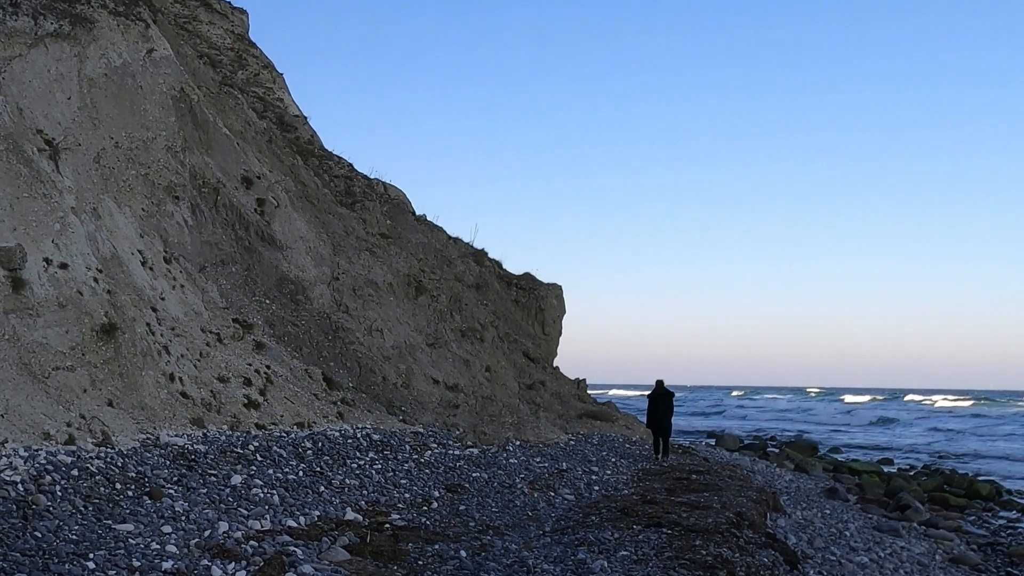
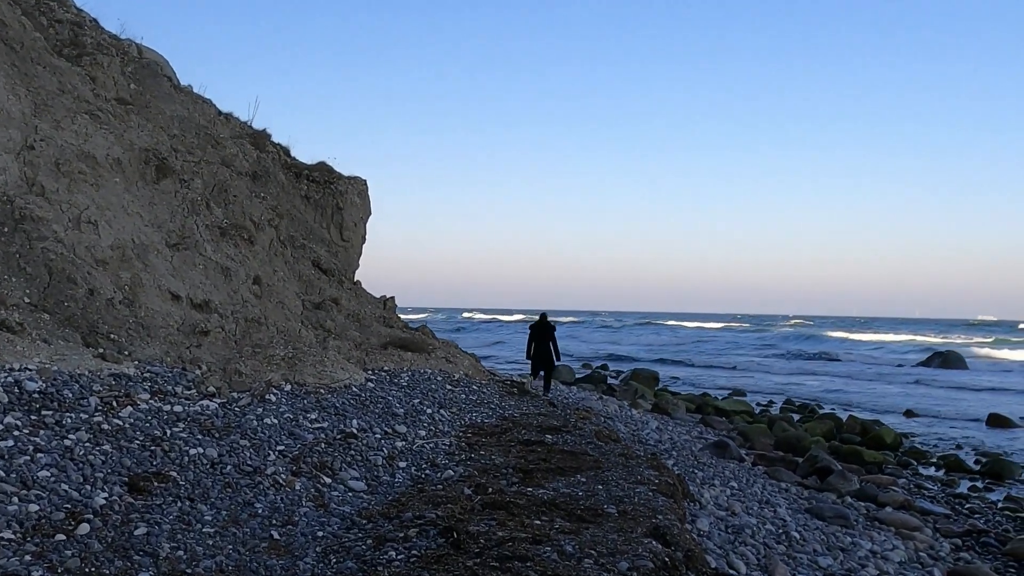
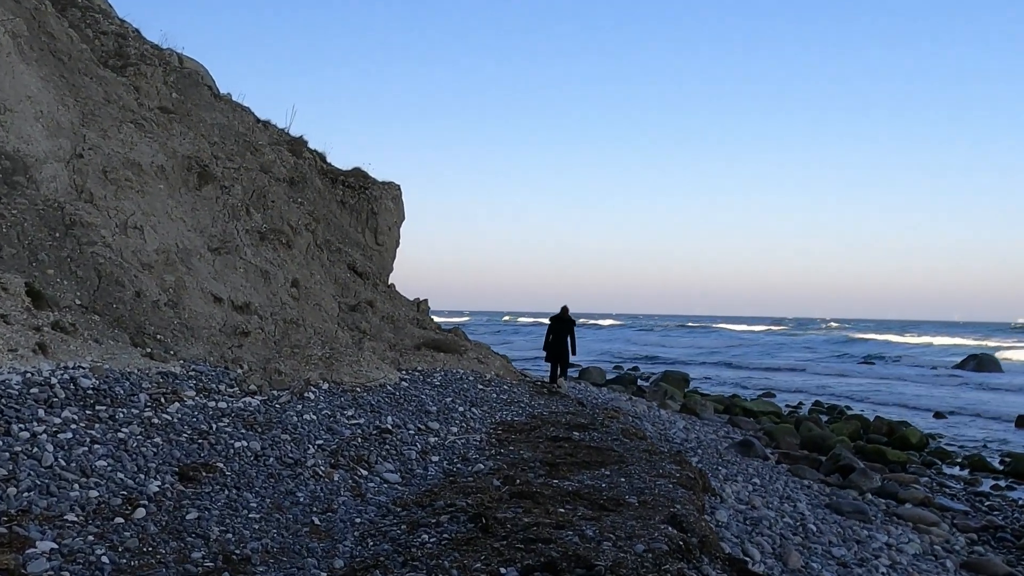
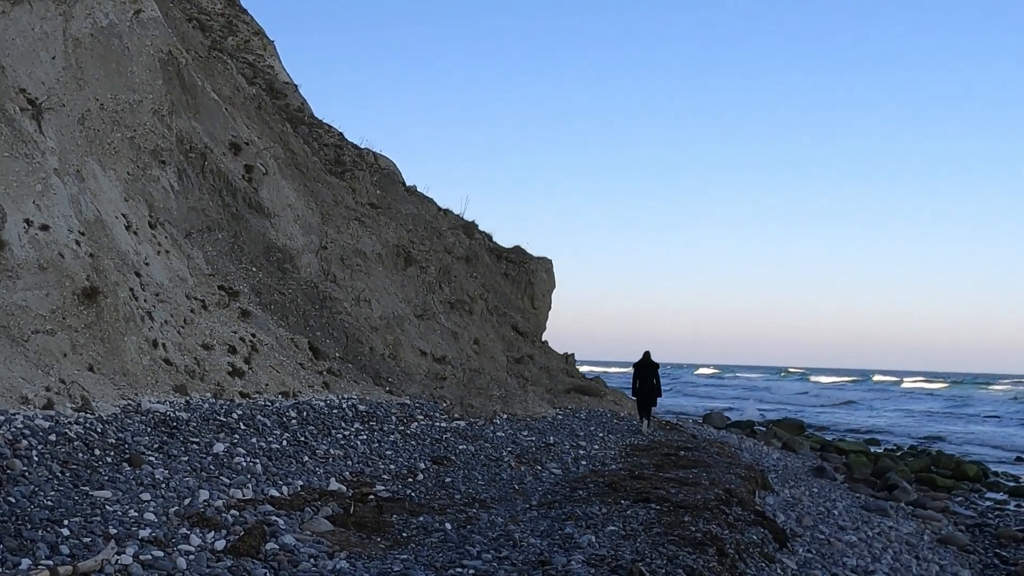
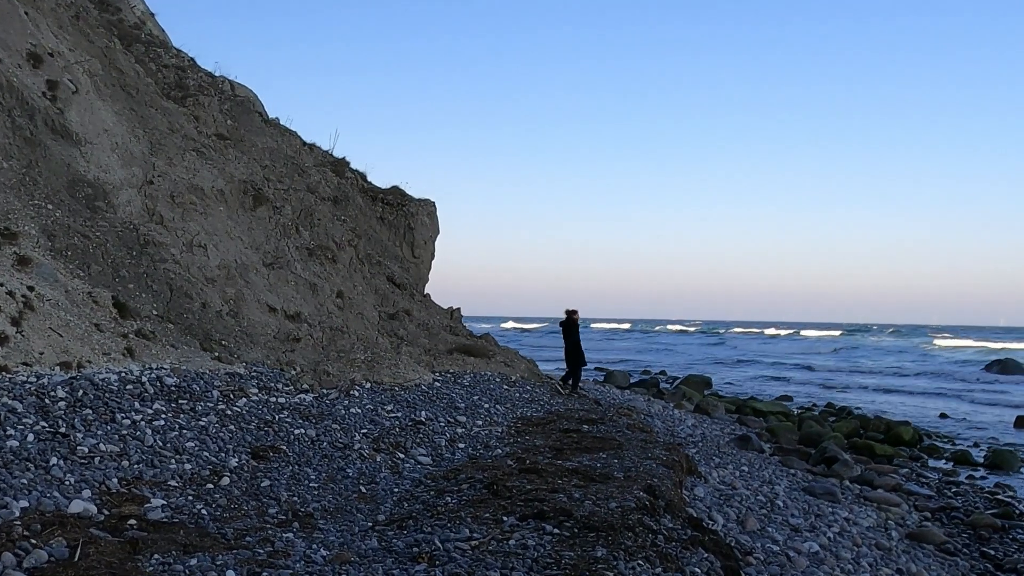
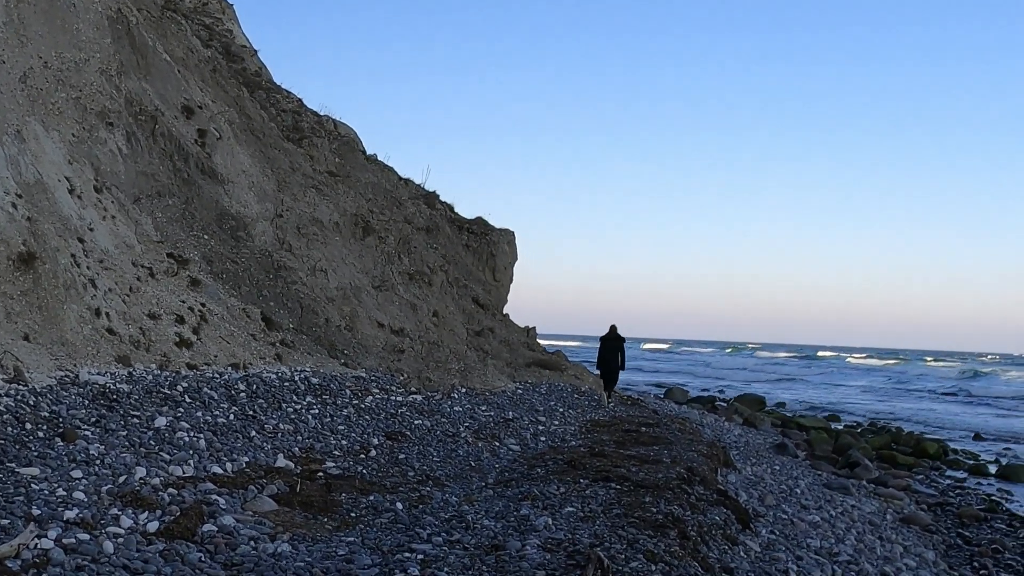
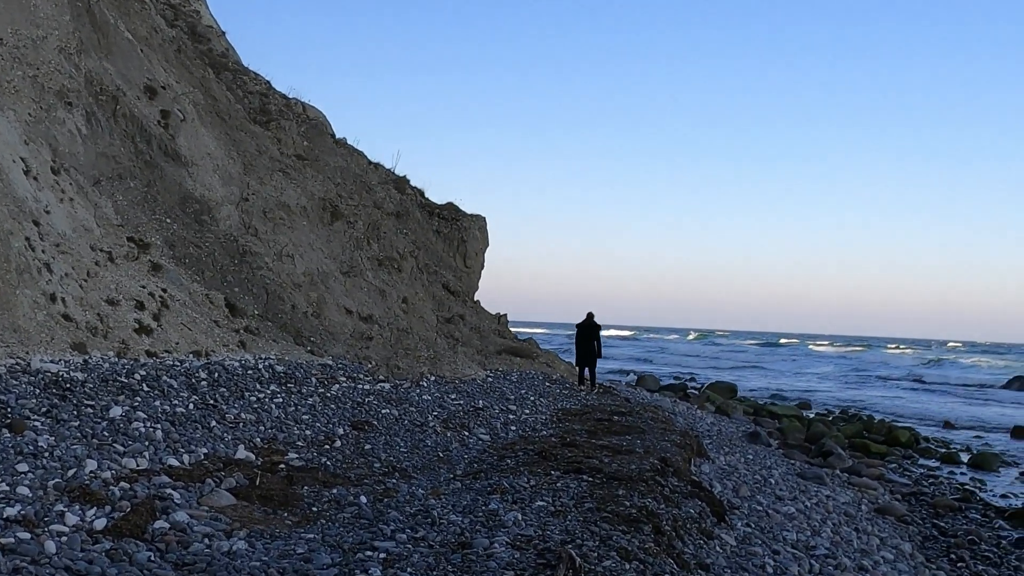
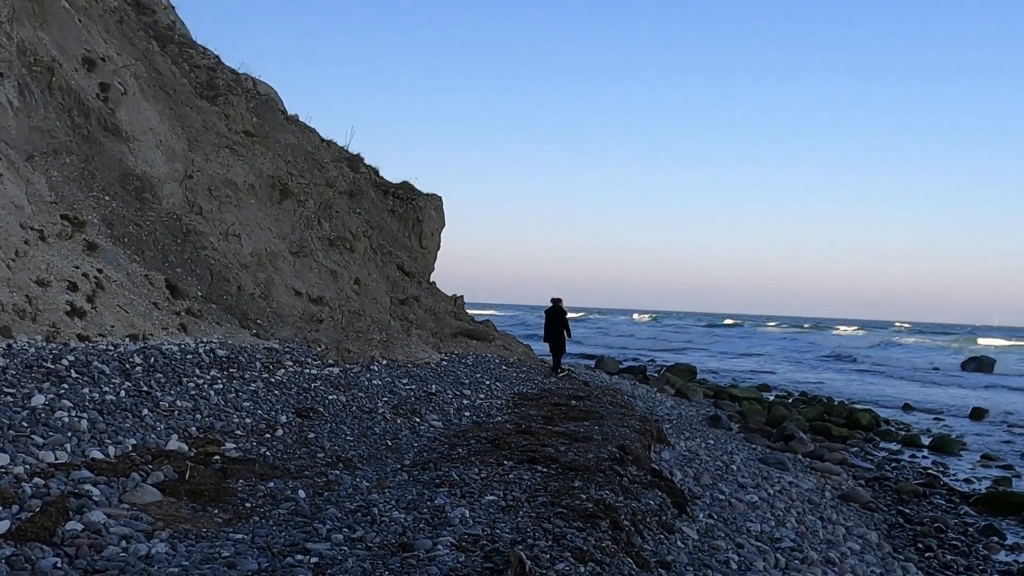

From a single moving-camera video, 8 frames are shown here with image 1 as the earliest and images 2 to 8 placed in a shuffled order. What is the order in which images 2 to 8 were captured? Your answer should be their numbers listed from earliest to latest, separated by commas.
4, 6, 7, 8, 5, 3, 2
